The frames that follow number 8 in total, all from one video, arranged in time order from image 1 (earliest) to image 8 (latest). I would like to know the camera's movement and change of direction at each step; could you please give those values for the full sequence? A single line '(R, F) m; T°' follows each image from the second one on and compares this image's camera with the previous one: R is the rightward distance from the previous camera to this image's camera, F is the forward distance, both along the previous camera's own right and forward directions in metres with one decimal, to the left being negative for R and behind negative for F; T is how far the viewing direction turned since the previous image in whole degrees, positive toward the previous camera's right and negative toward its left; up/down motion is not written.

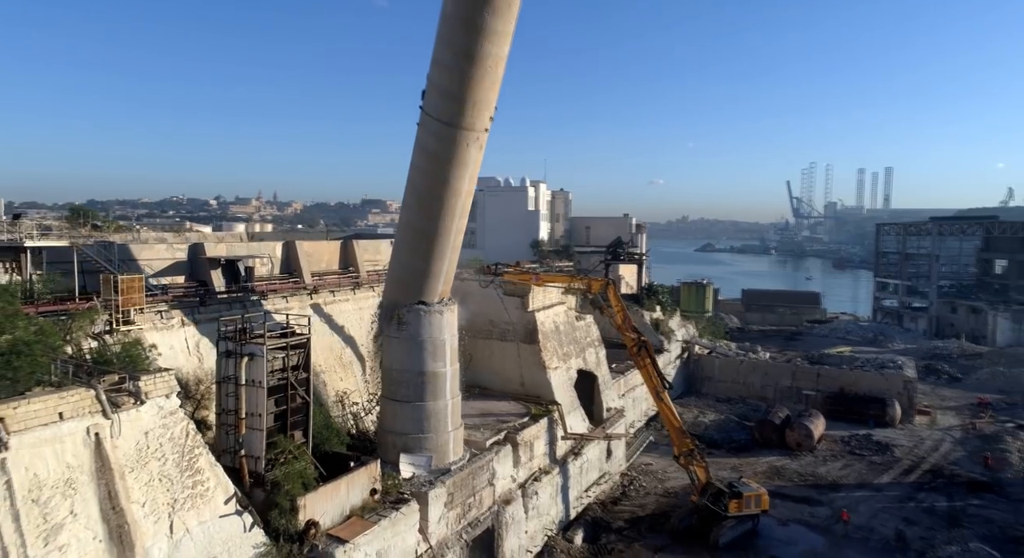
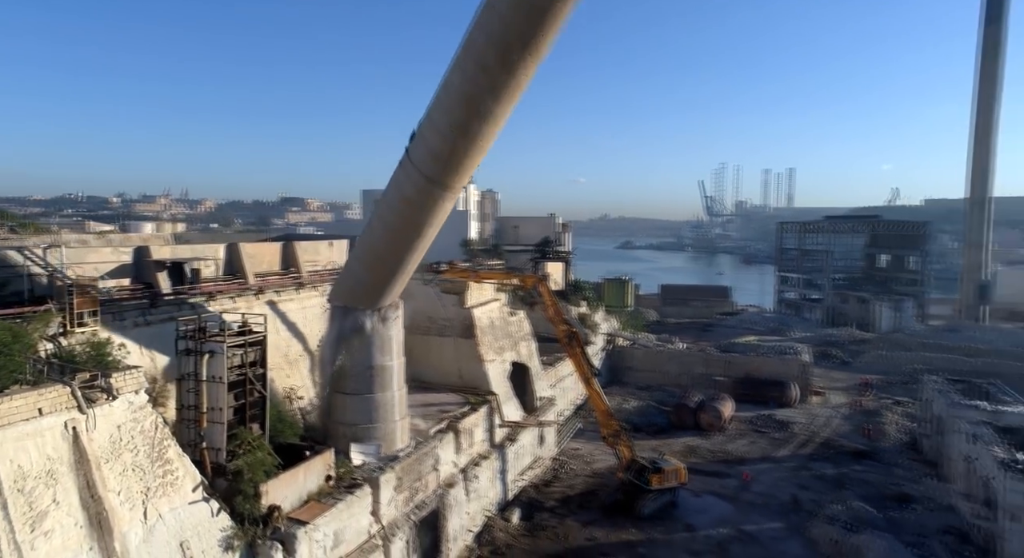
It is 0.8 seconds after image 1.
(-0.2, -0.7) m; +7°
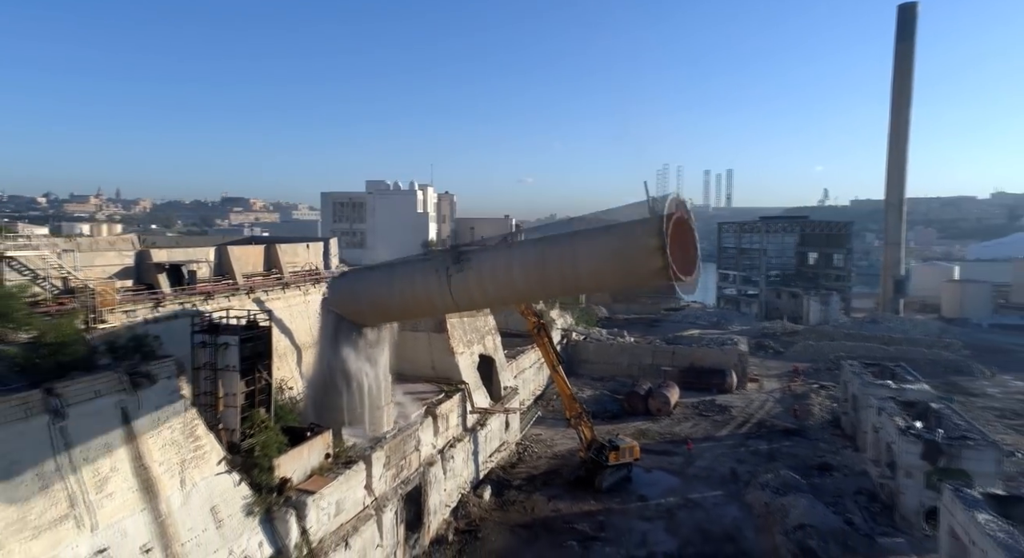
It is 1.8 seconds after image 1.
(-0.4, -1.1) m; +5°
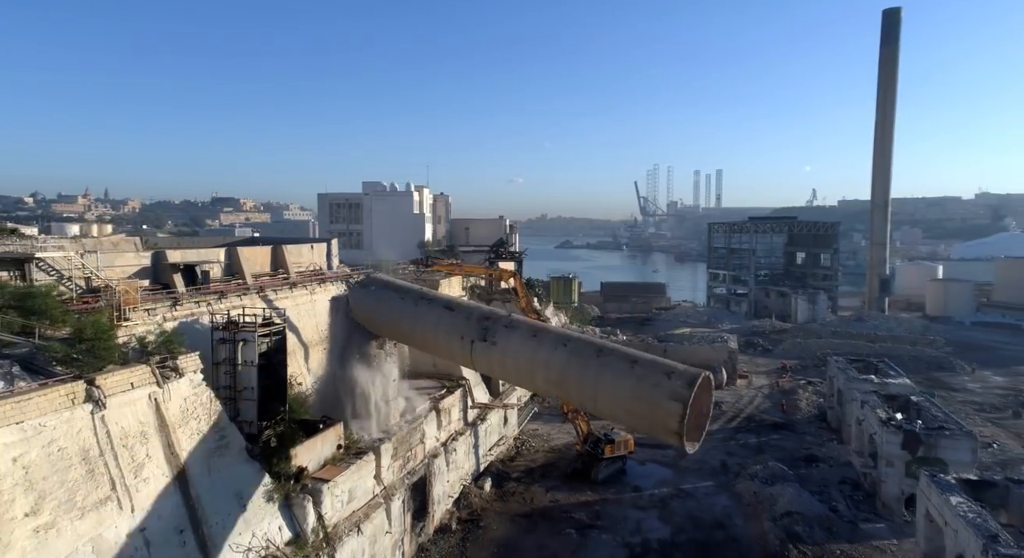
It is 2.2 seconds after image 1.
(-0.2, -0.4) m; +1°
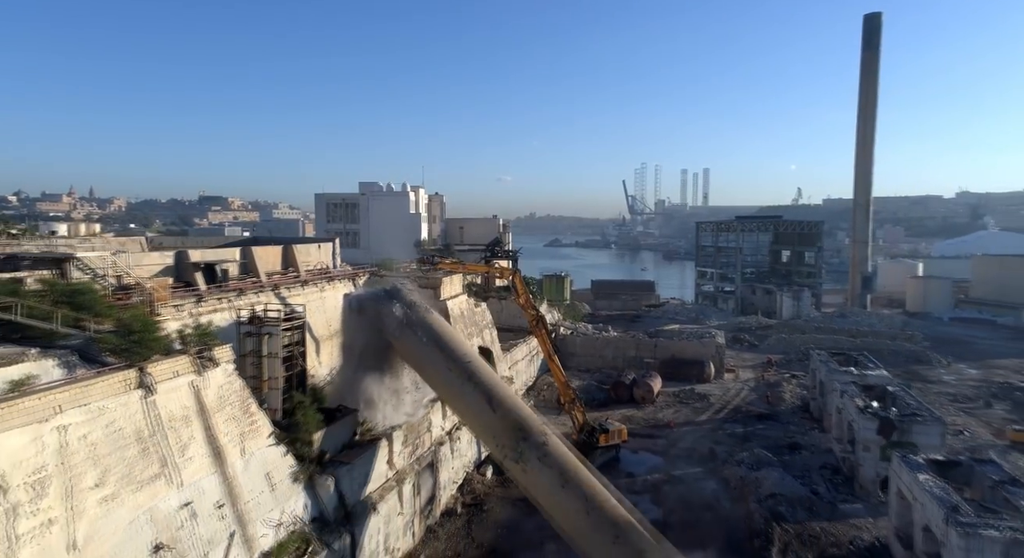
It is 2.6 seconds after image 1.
(-0.2, -0.6) m; +1°
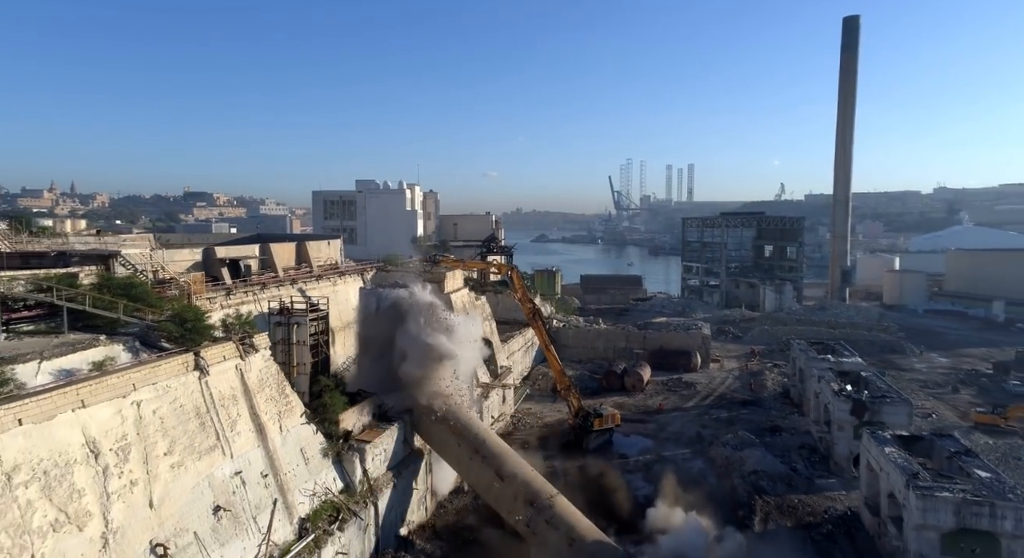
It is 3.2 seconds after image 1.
(-0.3, -0.8) m; +1°
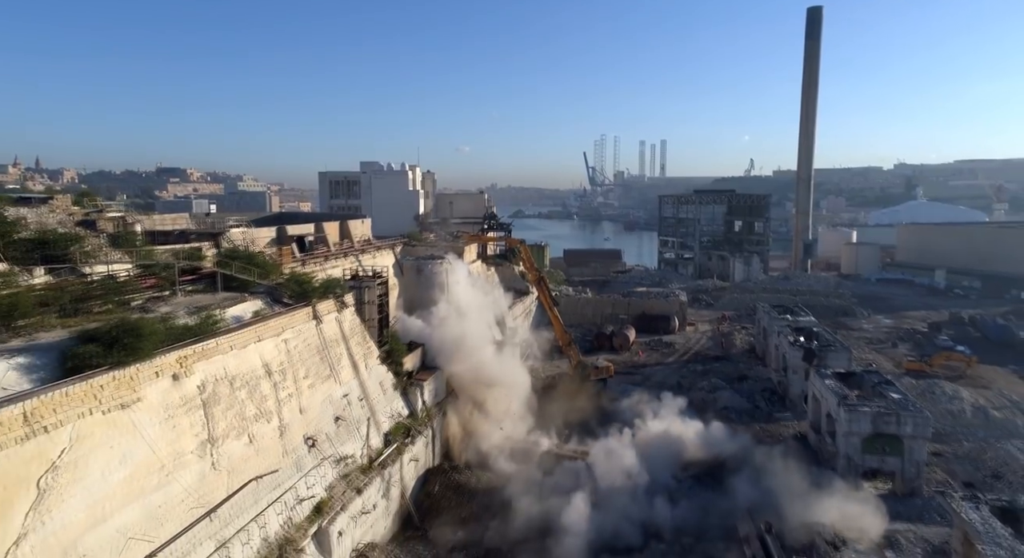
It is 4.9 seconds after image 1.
(-1.0, -2.4) m; +3°
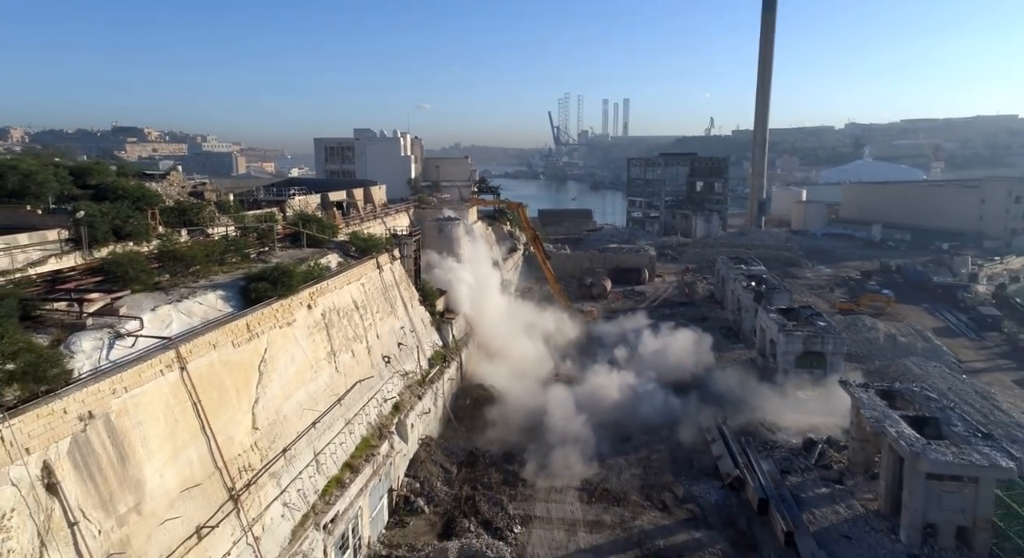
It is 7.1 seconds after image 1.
(-1.1, -2.6) m; +3°
